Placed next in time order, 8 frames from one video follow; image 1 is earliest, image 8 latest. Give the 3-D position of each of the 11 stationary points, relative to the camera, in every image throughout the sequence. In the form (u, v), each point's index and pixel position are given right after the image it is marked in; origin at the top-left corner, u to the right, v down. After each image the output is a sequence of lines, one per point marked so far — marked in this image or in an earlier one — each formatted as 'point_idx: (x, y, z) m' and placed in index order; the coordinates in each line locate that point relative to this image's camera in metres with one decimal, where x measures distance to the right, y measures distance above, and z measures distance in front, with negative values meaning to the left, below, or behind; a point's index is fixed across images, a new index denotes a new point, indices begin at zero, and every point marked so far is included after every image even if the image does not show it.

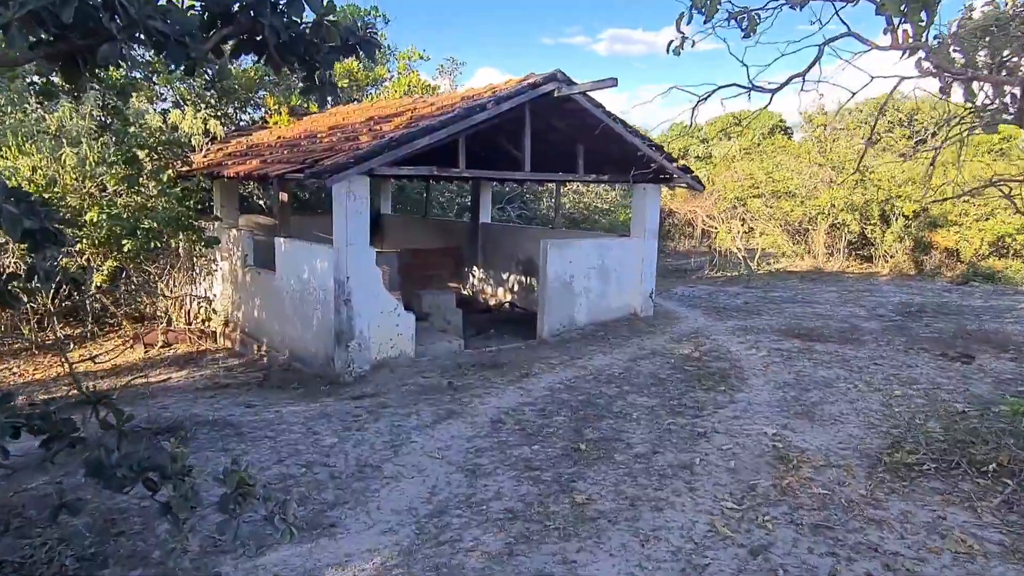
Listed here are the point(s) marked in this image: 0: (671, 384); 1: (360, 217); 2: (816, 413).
0: (+1.4, -0.8, +6.5) m
1: (-1.5, +0.7, +7.6) m
2: (+2.3, -0.9, +5.6) m
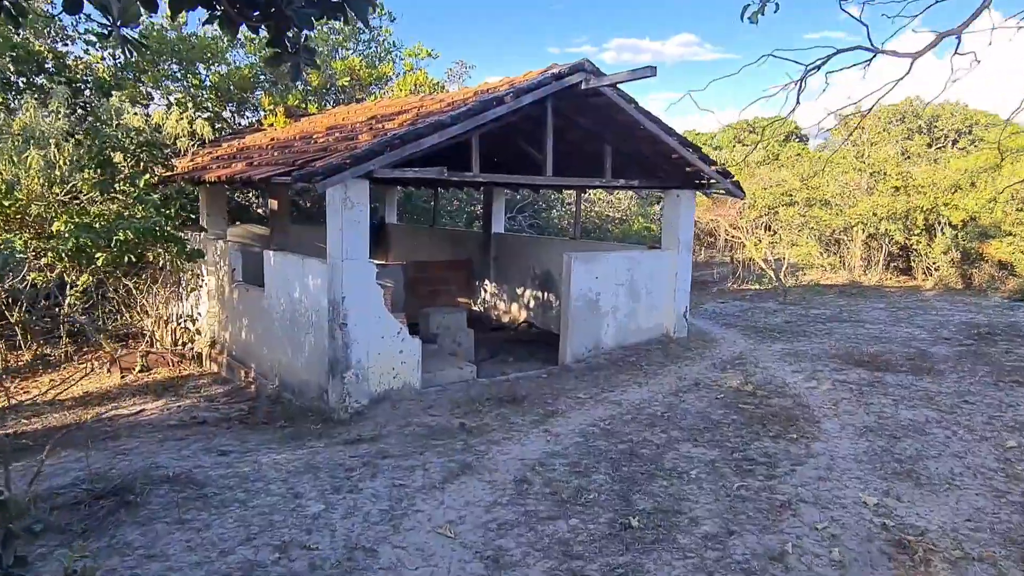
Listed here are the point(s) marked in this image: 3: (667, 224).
0: (+1.6, -1.0, +5.4) m
1: (-1.3, +0.5, +6.5) m
2: (+2.4, -1.1, +4.5) m
3: (+1.9, +0.8, +9.3) m
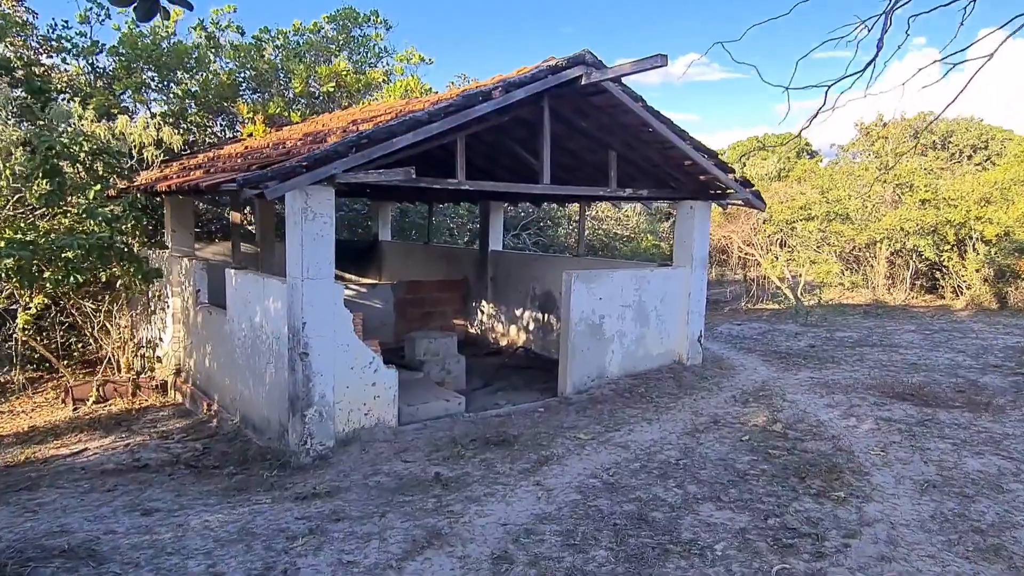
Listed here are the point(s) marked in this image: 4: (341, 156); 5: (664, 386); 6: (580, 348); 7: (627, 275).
0: (+1.5, -1.2, +4.4) m
1: (-1.4, +0.4, +5.6) m
2: (+2.3, -1.2, +3.5) m
3: (+1.9, +0.5, +8.4) m
4: (-1.2, +0.9, +5.2) m
5: (+1.5, -1.0, +7.4) m
6: (+0.7, -0.6, +7.3) m
7: (+1.2, +0.1, +7.6) m
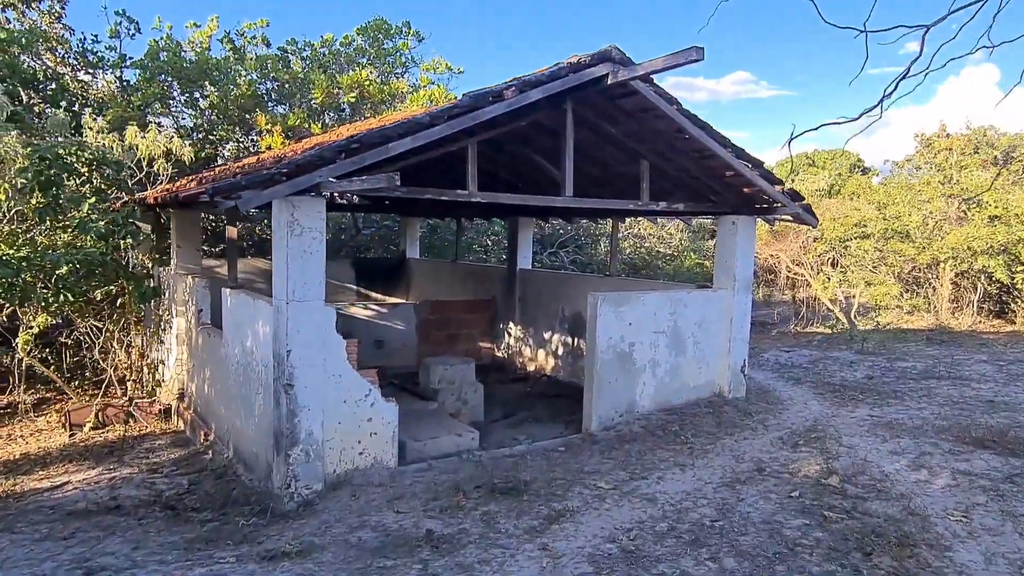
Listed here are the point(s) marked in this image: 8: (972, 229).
0: (+1.4, -1.3, +3.6) m
1: (-1.3, +0.2, +5.0) m
2: (+2.3, -1.4, +2.6) m
3: (+2.1, +0.3, +7.6) m
4: (-1.1, +0.8, +4.6) m
5: (+1.7, -1.2, +6.6) m
6: (+0.8, -0.8, +6.6) m
7: (+1.4, -0.1, +6.9) m
8: (+7.8, +1.0, +12.7) m
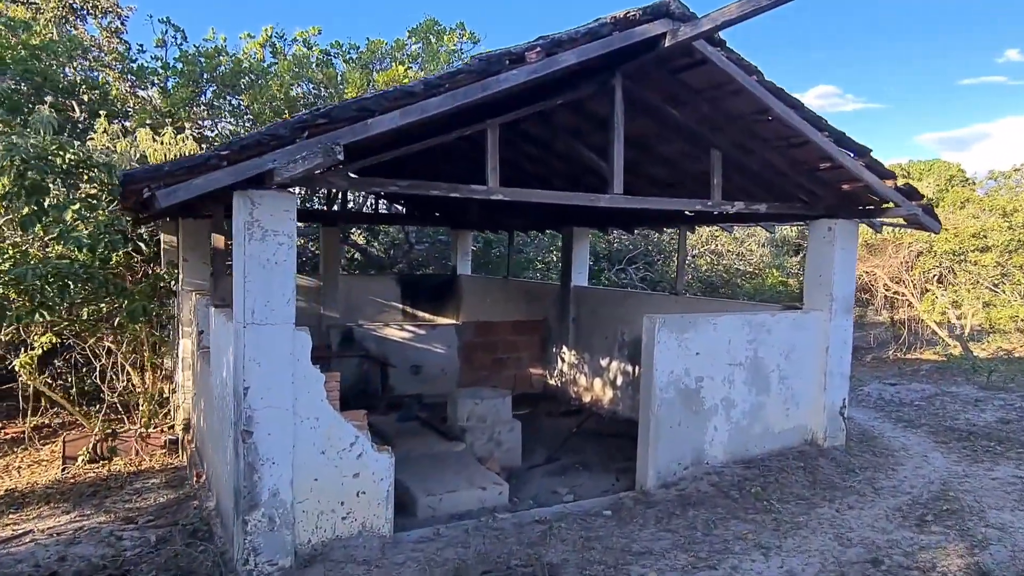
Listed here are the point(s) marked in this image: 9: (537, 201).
0: (+1.4, -1.4, +2.2) m
1: (-1.2, +0.1, +3.9) m
2: (+2.1, -1.4, +1.2) m
3: (+2.5, +0.1, +6.1) m
4: (-1.1, +0.7, +3.5) m
5: (+1.9, -1.3, +5.2) m
6: (+1.1, -0.9, +5.2) m
7: (+1.6, -0.2, +5.5) m
8: (+8.7, +0.7, +10.7) m
9: (+0.1, +0.5, +4.8) m
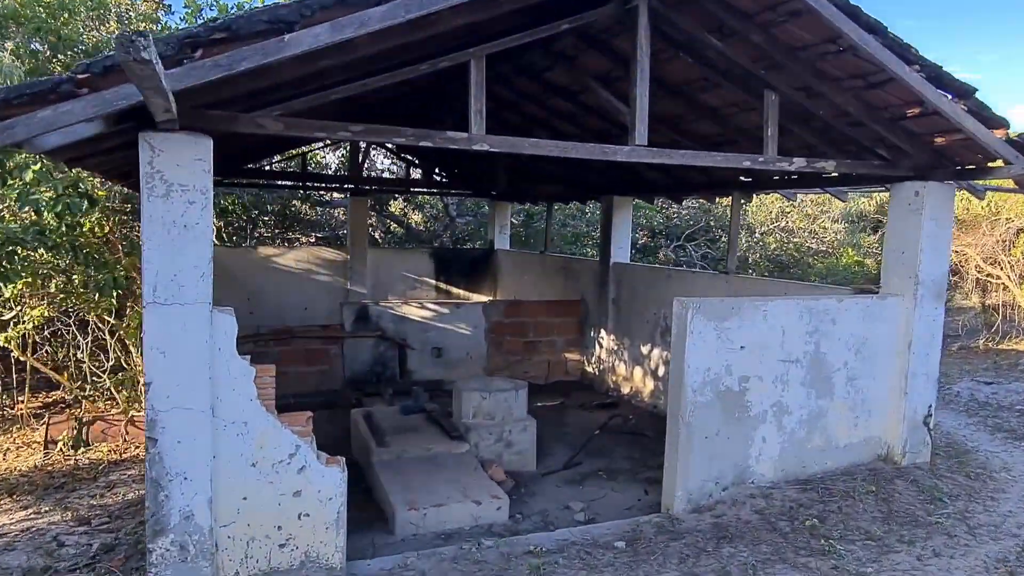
0: (+1.1, -1.3, +1.2) m
1: (-1.3, +0.2, +3.1) m
2: (+1.7, -1.4, +0.1) m
3: (+2.5, +0.3, +5.0) m
4: (-1.2, +0.8, +2.7) m
5: (+1.9, -1.2, +4.1) m
6: (+1.1, -0.8, +4.2) m
7: (+1.7, -0.1, +4.4) m
8: (+9.1, +0.9, +9.0) m
9: (+0.1, +0.7, +3.8) m
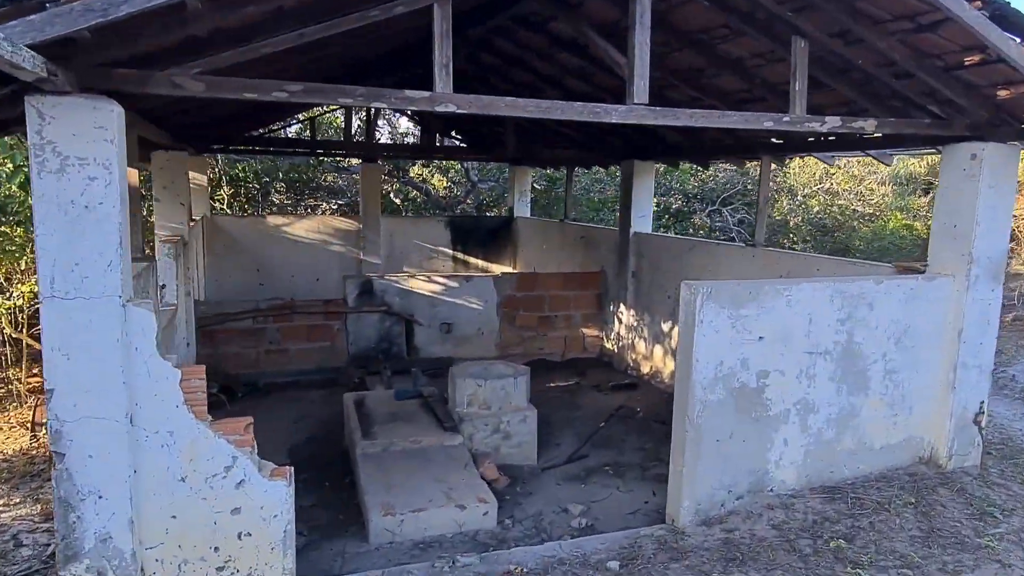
0: (+0.9, -1.4, +0.7) m
1: (-1.5, +0.3, +2.6) m
2: (+1.4, -1.5, -0.4) m
3: (+2.5, +0.4, +4.3) m
4: (-1.4, +0.8, +2.2) m
5: (+1.8, -1.1, +3.6) m
6: (+1.0, -0.7, +3.7) m
7: (+1.6, 0.0, +3.8) m
8: (+9.3, +1.2, +7.9) m
9: (0.0, +0.7, +3.2) m
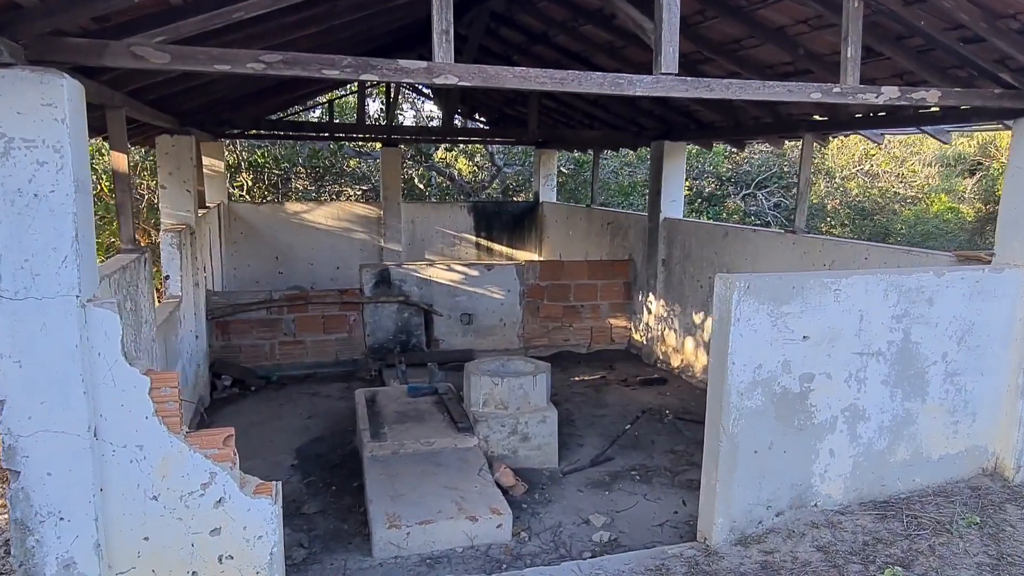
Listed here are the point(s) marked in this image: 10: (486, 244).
0: (+0.8, -1.4, +0.3) m
1: (-1.5, +0.3, +2.3) m
2: (+1.3, -1.6, -0.8) m
3: (+2.6, +0.4, +3.8) m
4: (-1.4, +0.8, +1.9) m
5: (+1.9, -1.1, +3.2) m
6: (+1.0, -0.7, +3.3) m
7: (+1.6, 0.0, +3.4) m
8: (+9.5, +1.3, +7.2) m
9: (0.0, +0.8, +2.8) m
10: (-0.4, +0.6, +10.9) m
